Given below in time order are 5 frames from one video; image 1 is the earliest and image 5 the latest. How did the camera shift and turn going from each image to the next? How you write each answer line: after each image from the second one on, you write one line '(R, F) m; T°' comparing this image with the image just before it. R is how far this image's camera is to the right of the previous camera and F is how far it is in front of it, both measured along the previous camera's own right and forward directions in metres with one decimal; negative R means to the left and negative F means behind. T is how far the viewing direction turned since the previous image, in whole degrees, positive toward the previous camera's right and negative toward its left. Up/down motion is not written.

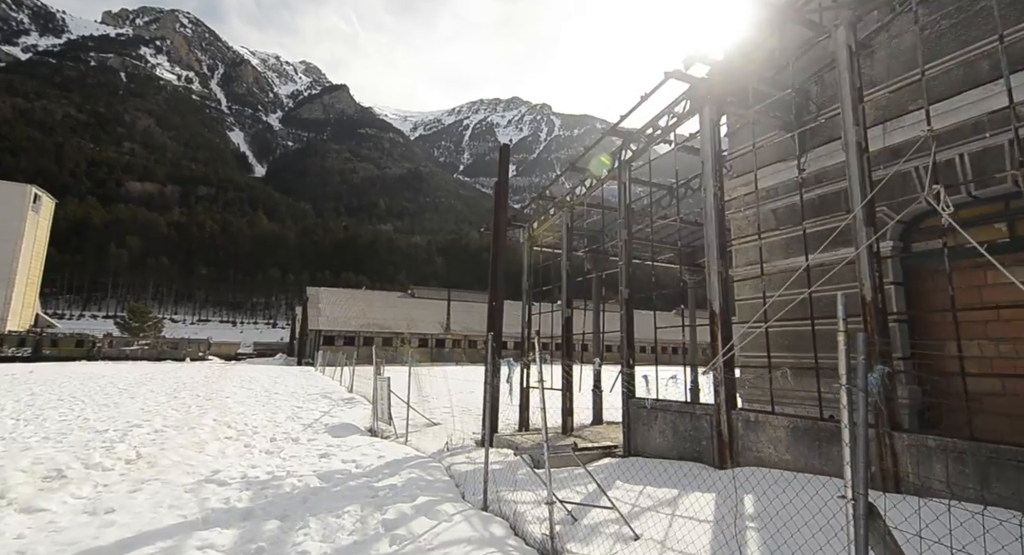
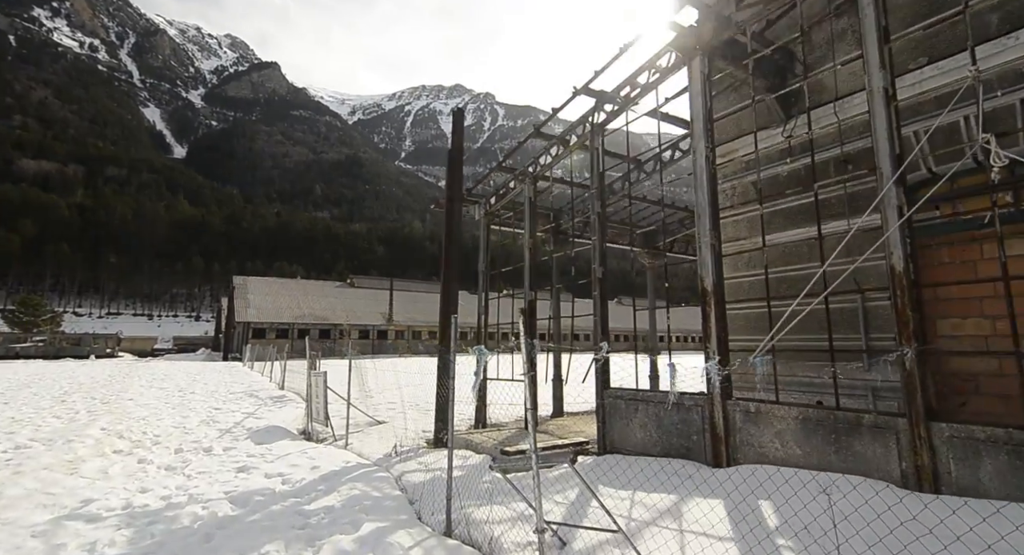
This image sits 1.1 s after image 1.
(-0.2, +1.1) m; +6°
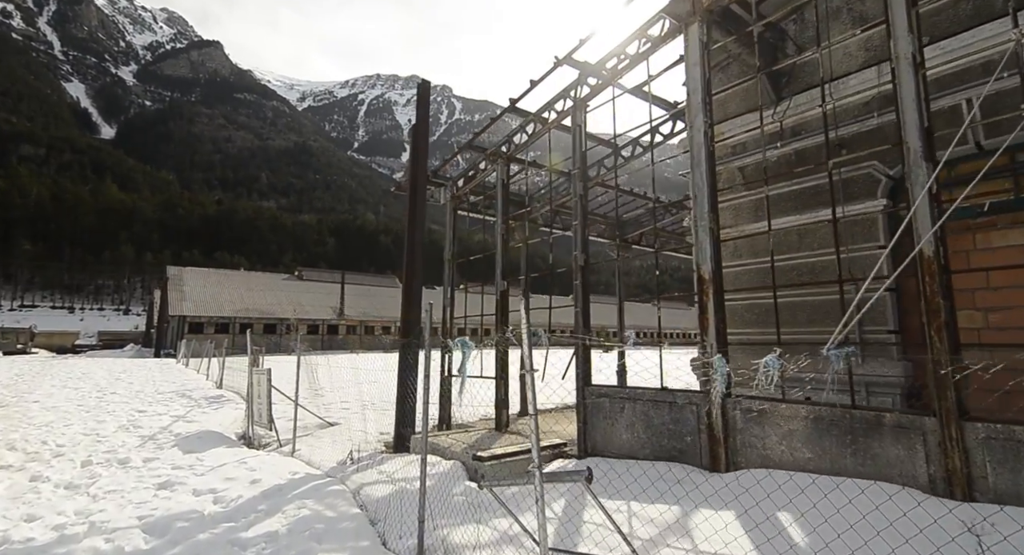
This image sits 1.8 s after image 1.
(-0.3, +0.7) m; +5°
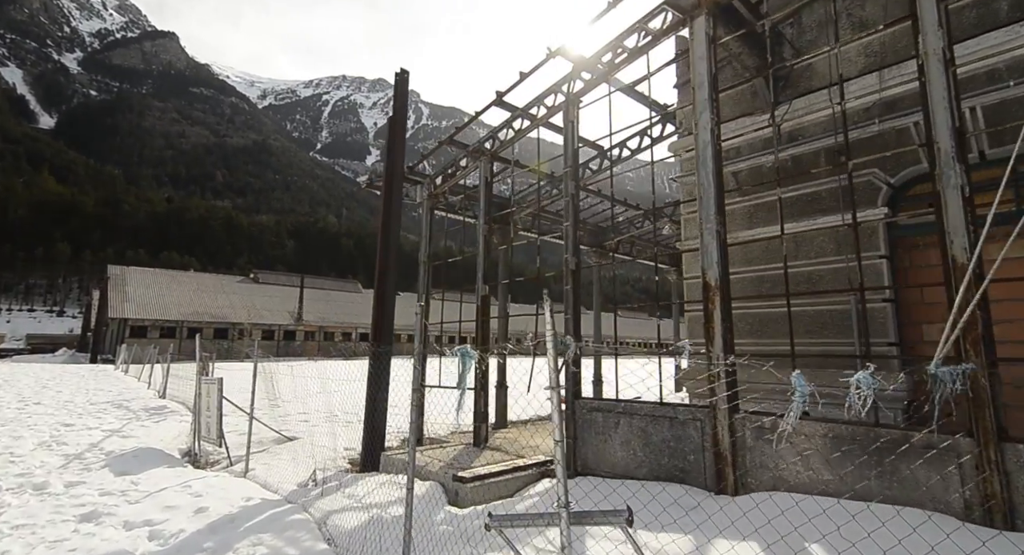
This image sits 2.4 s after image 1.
(-0.3, +0.5) m; +4°
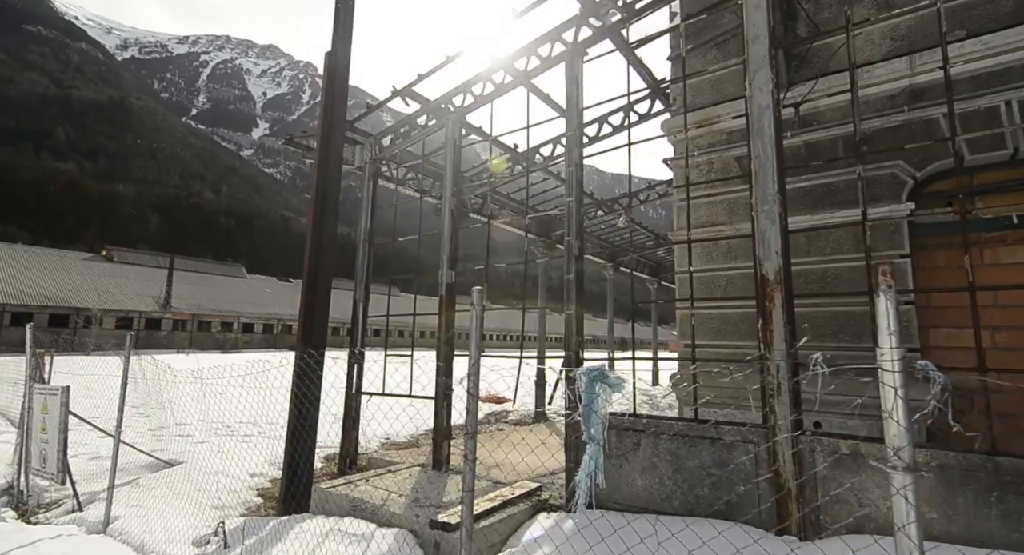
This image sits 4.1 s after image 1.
(-0.9, +1.4) m; +12°
